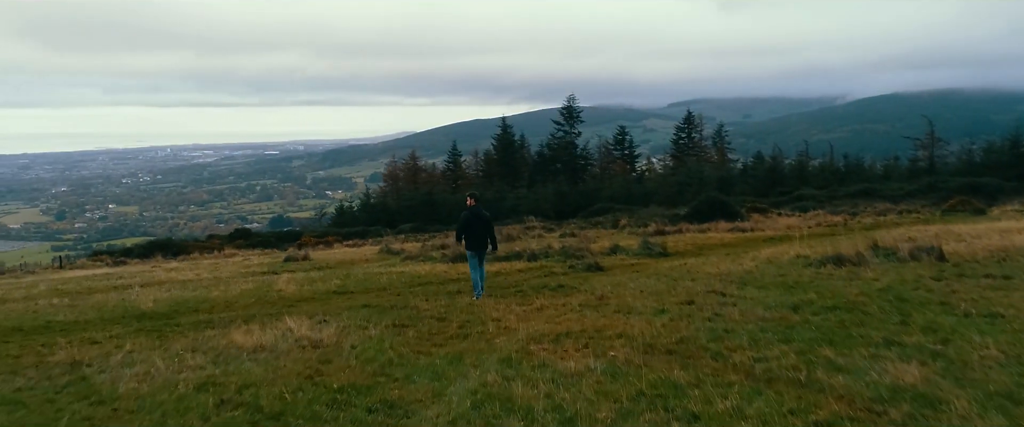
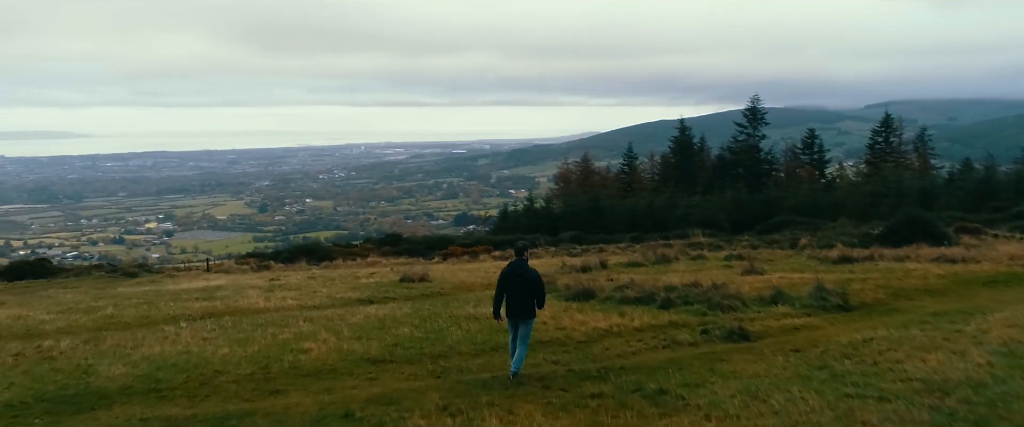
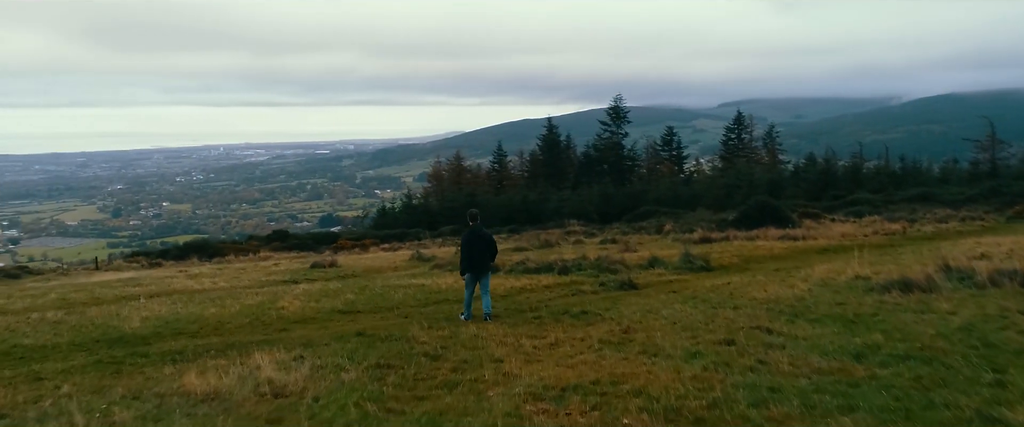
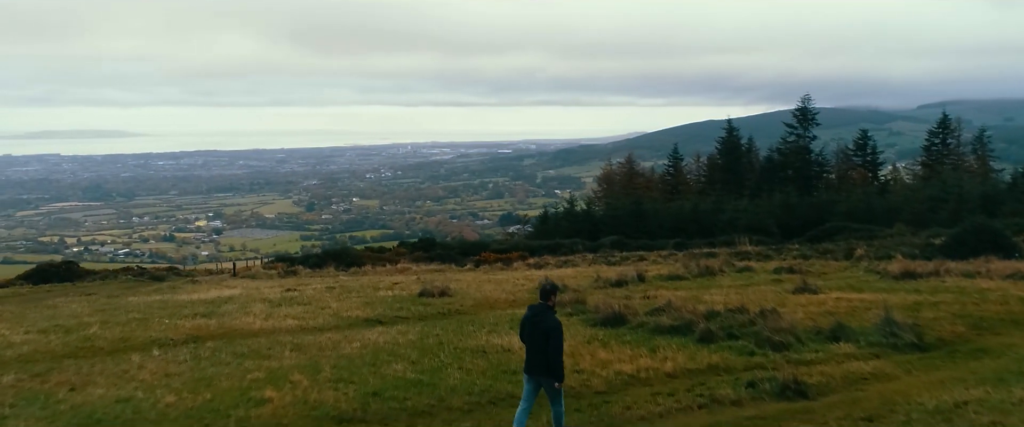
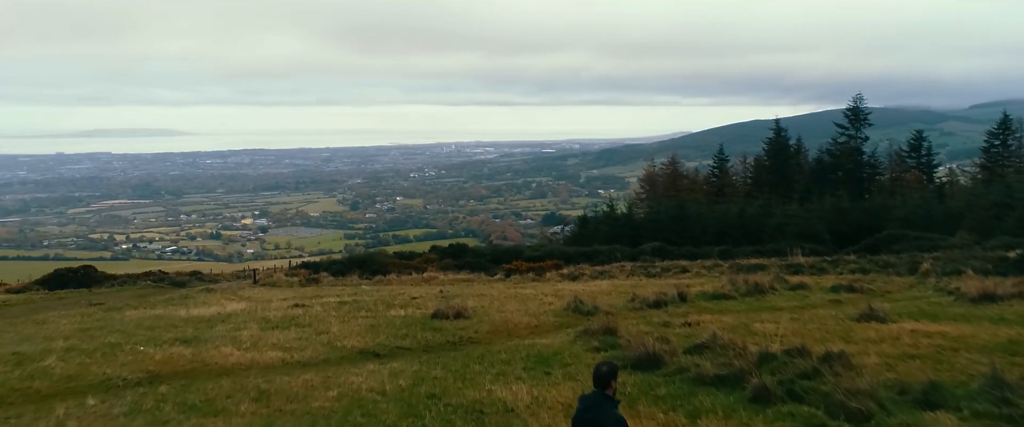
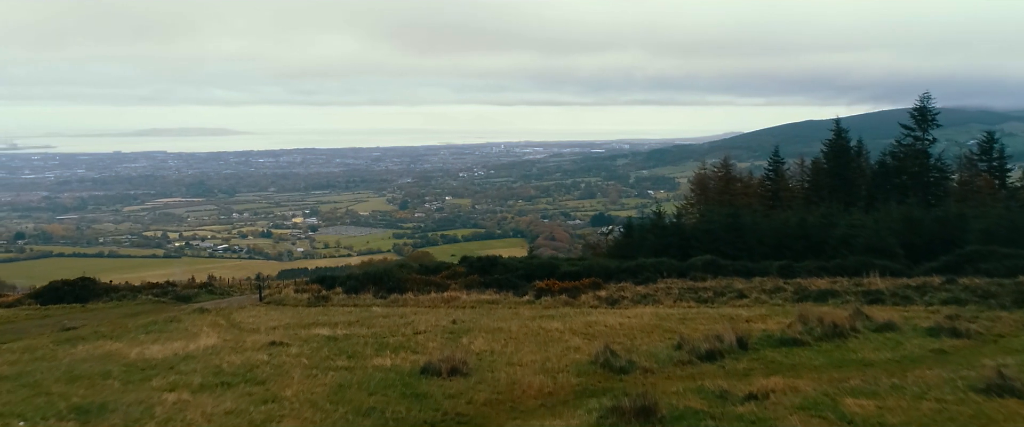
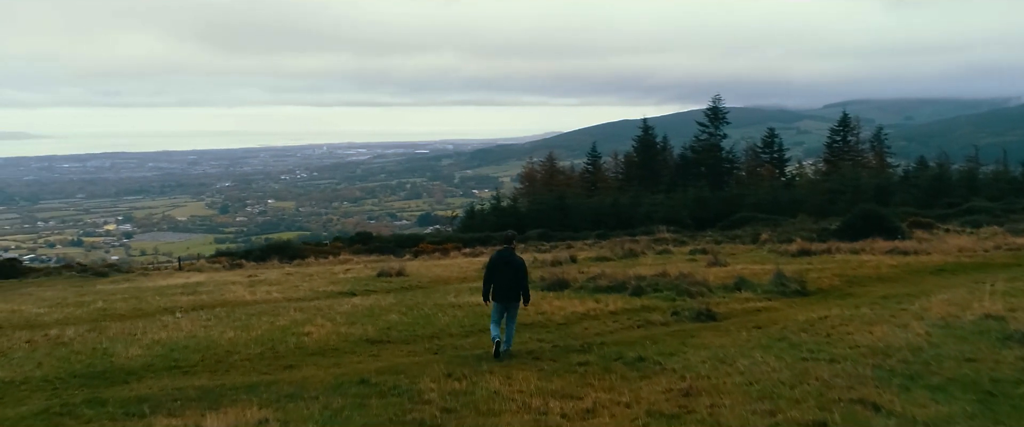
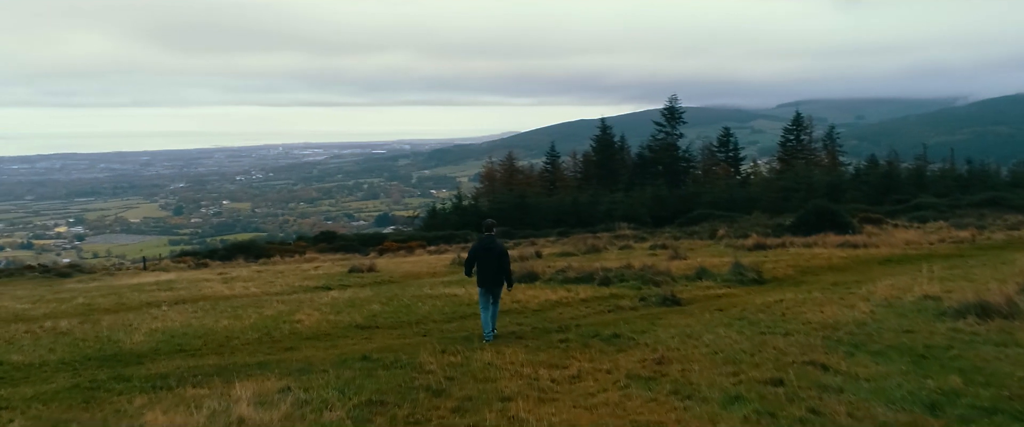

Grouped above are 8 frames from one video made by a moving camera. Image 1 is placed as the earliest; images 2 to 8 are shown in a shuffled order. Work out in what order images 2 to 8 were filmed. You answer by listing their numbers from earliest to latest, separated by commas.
3, 8, 7, 2, 4, 5, 6
